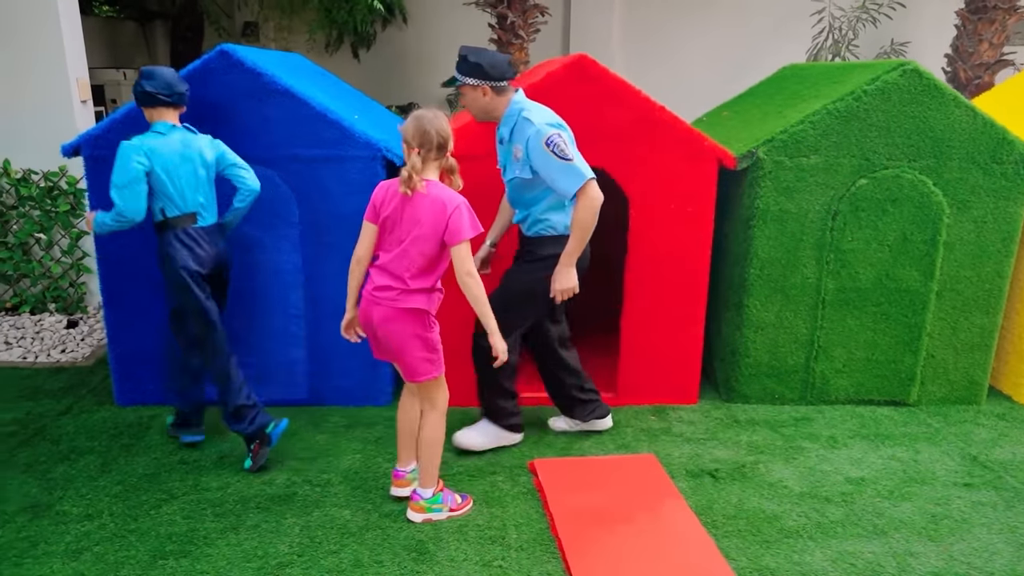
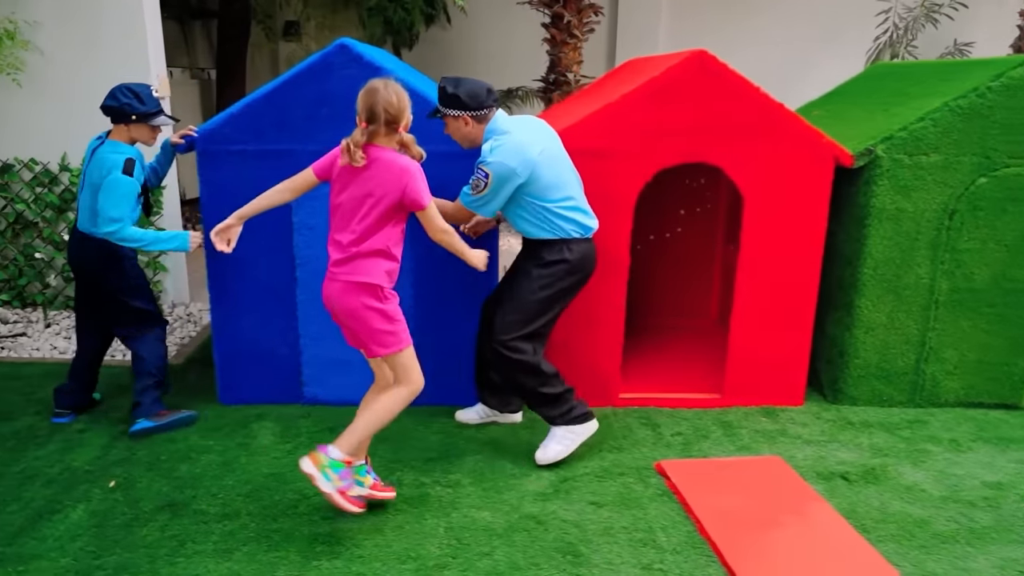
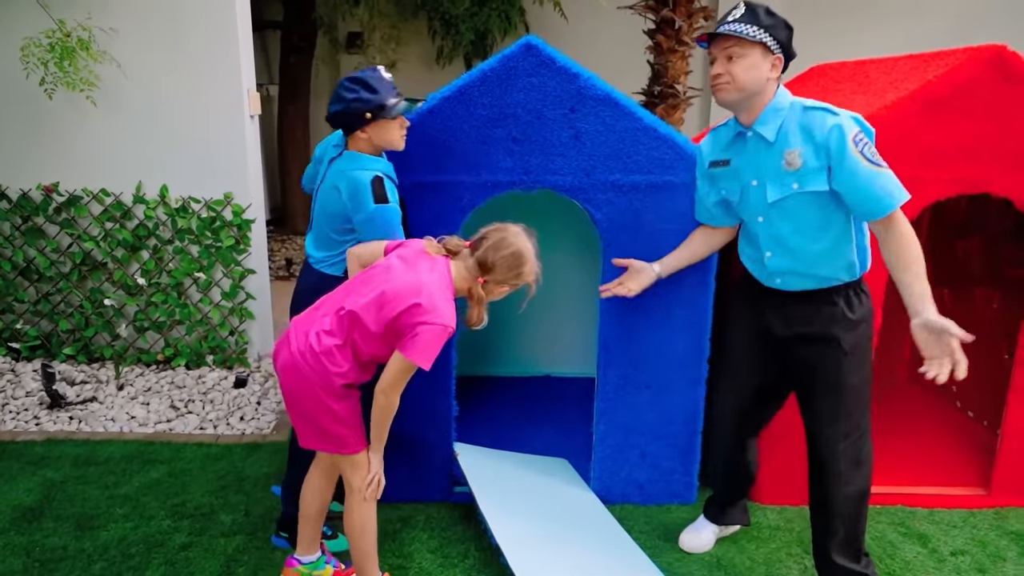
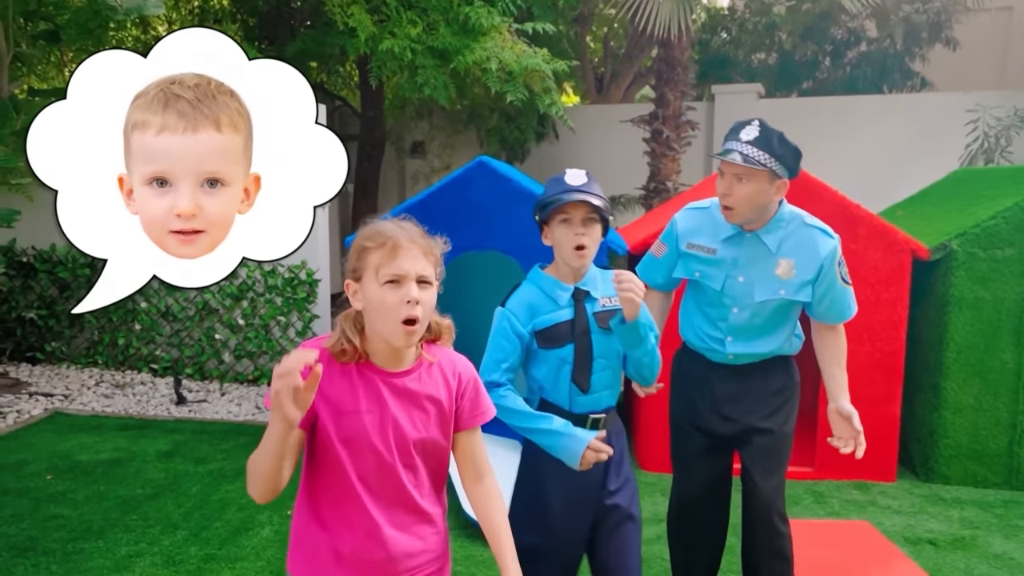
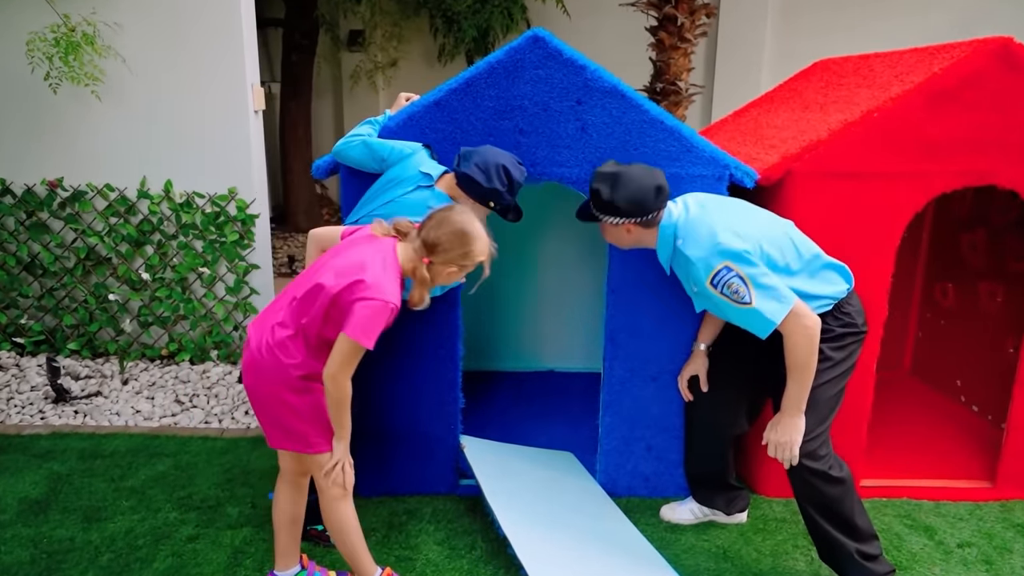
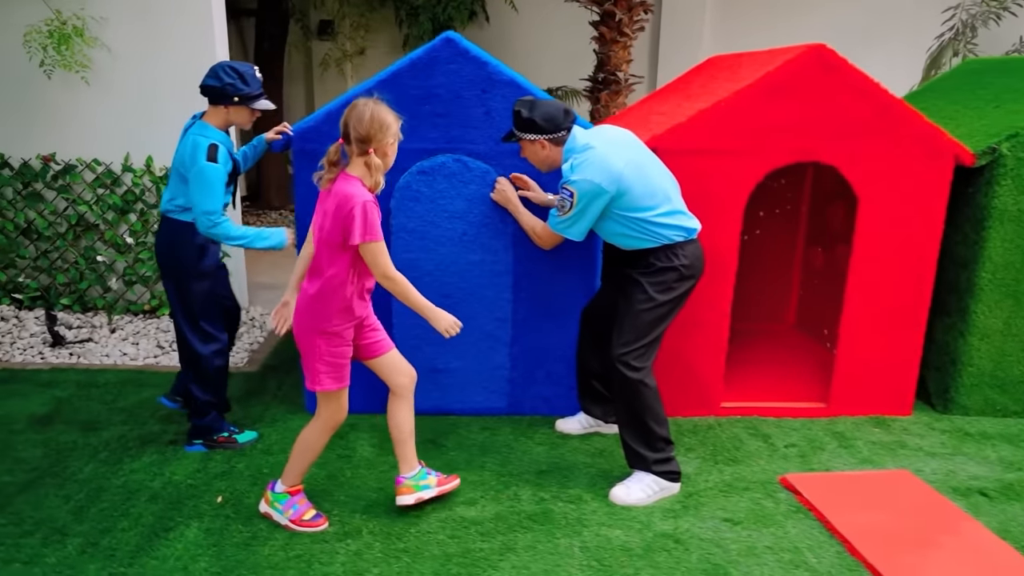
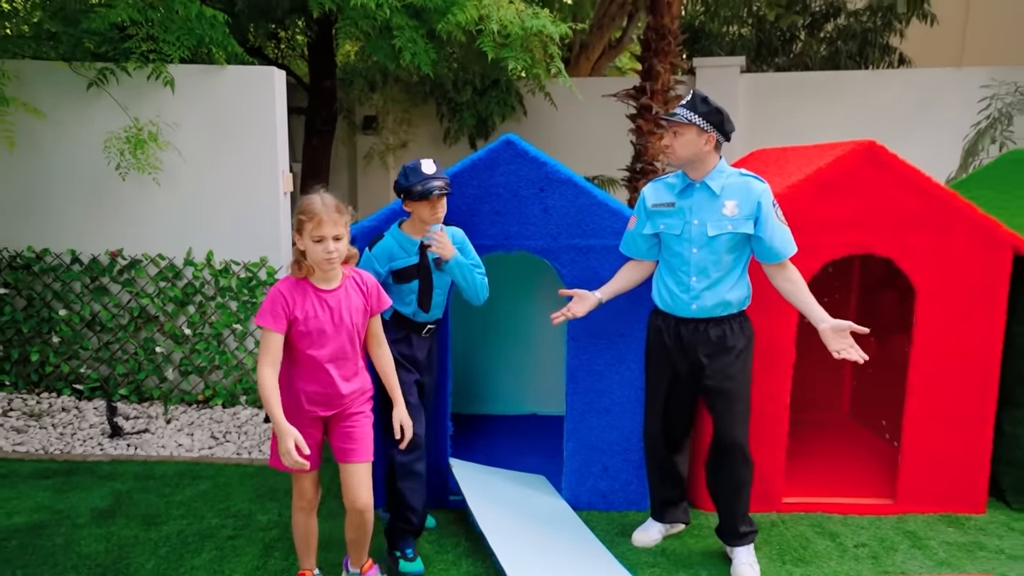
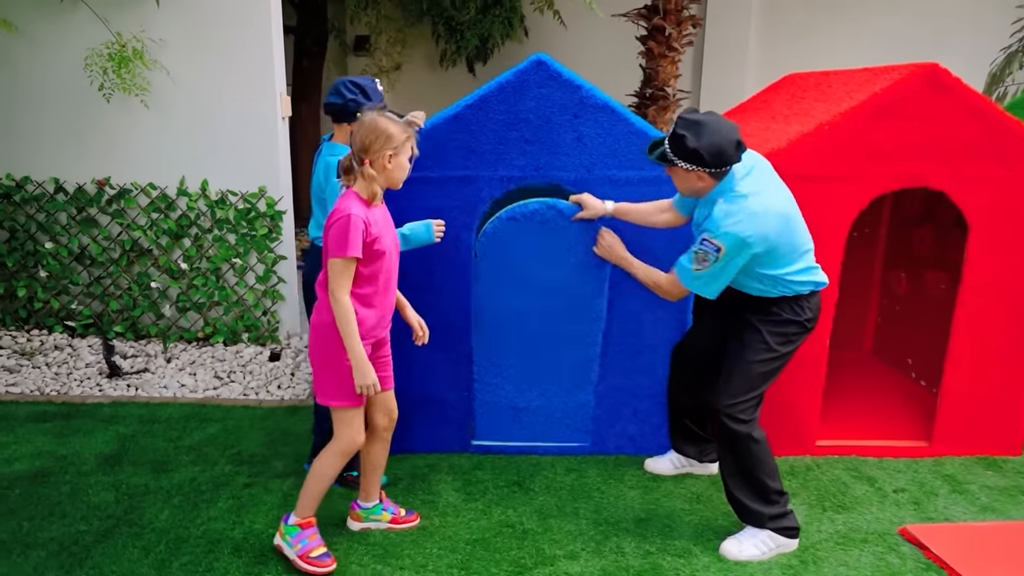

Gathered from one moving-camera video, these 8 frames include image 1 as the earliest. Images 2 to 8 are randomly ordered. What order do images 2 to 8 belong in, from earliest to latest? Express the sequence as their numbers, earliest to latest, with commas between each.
2, 6, 8, 5, 3, 7, 4
